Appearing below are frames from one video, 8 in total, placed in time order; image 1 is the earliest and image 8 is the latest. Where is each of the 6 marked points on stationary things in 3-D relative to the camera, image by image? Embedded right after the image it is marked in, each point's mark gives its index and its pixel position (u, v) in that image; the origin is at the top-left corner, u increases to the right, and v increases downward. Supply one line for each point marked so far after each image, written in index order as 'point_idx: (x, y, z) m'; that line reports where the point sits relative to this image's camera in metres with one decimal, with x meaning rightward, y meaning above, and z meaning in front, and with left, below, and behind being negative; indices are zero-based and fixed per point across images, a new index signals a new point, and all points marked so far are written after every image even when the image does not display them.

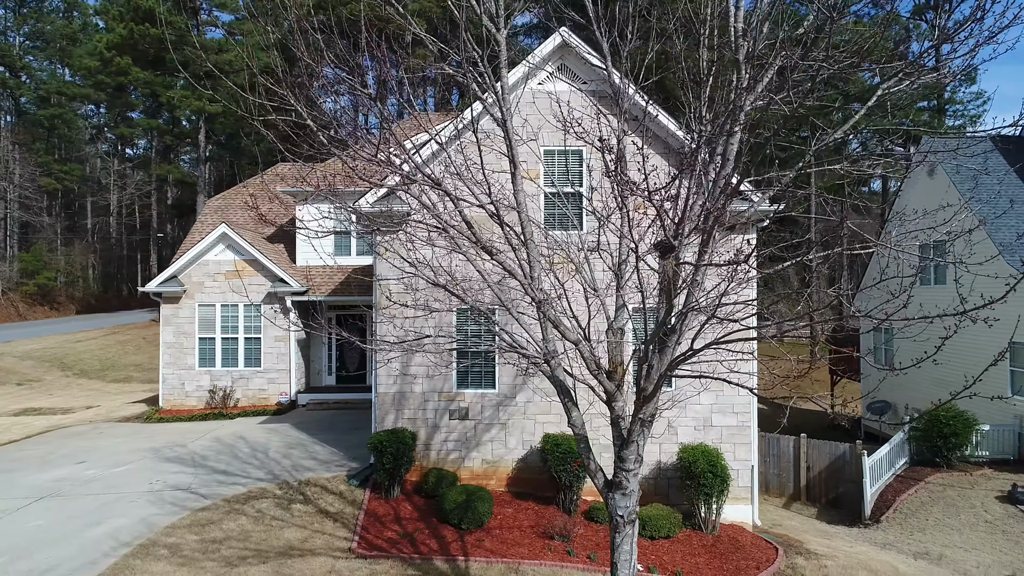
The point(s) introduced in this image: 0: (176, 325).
0: (-9.4, -1.0, +18.3) m
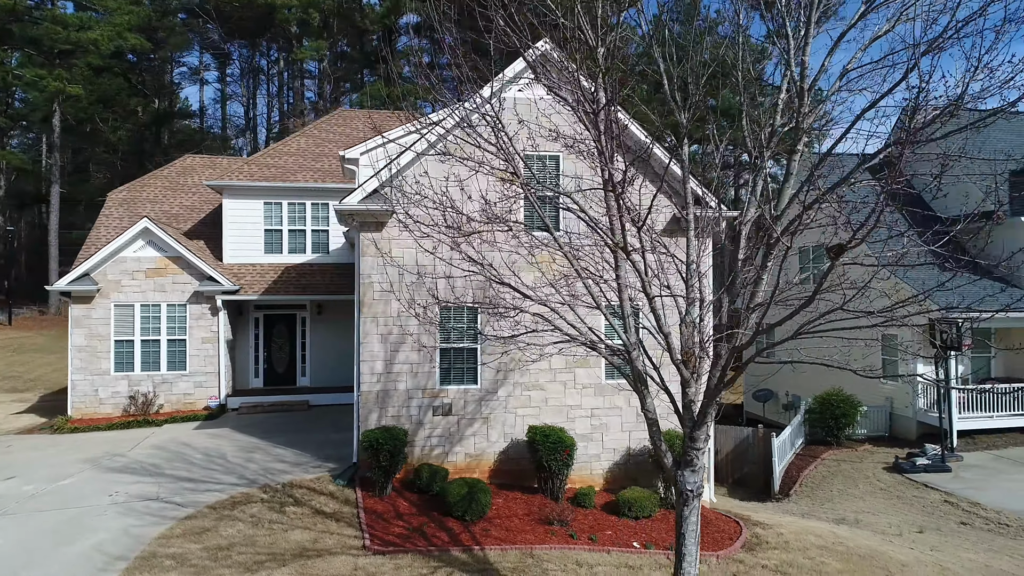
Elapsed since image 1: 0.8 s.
0: (-10.9, -1.0, +16.7) m
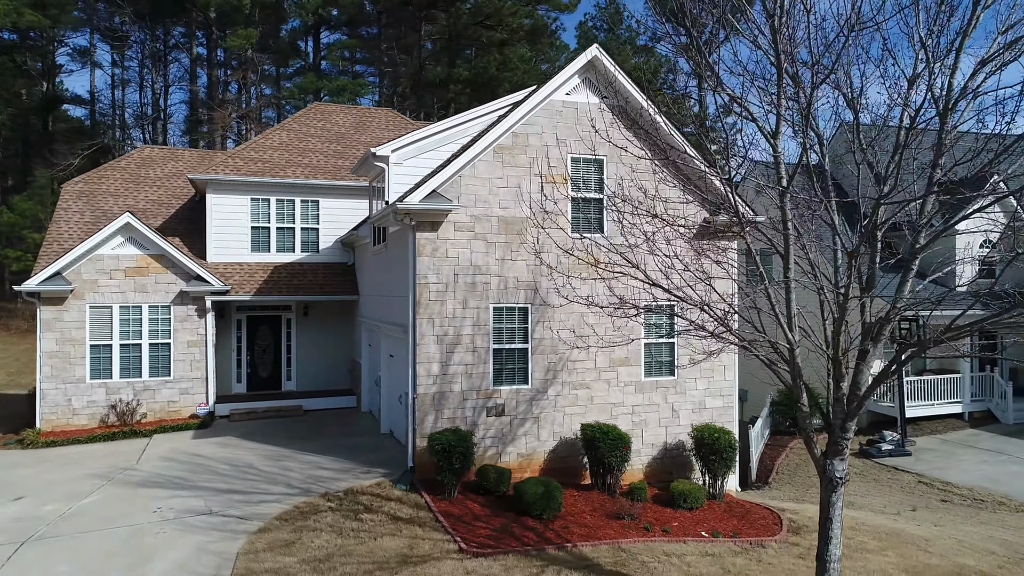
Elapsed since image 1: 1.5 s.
0: (-10.5, -1.0, +15.2) m
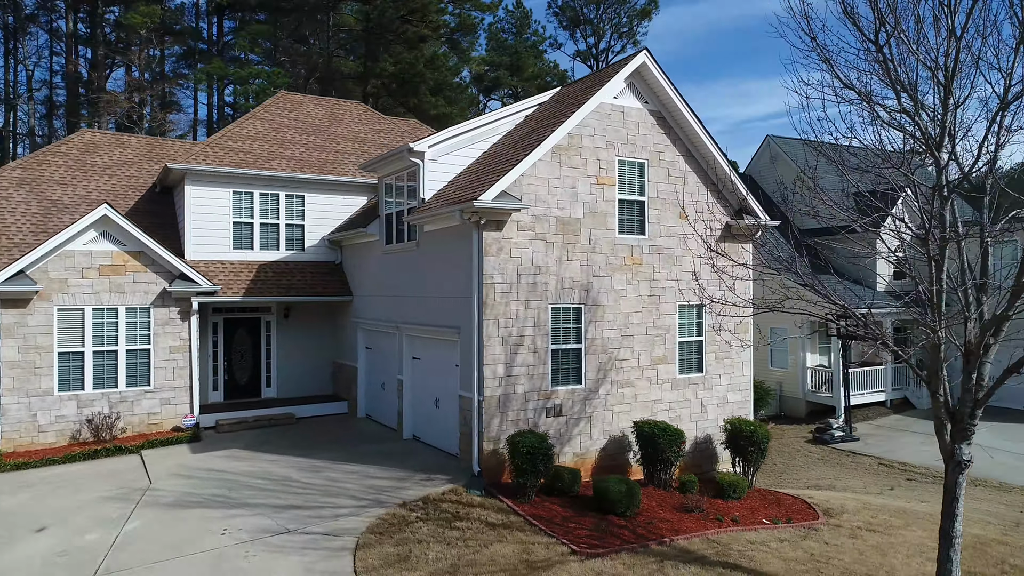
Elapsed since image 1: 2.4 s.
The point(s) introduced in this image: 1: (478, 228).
0: (-10.0, -1.0, +13.3) m
1: (-0.5, +1.0, +11.0) m
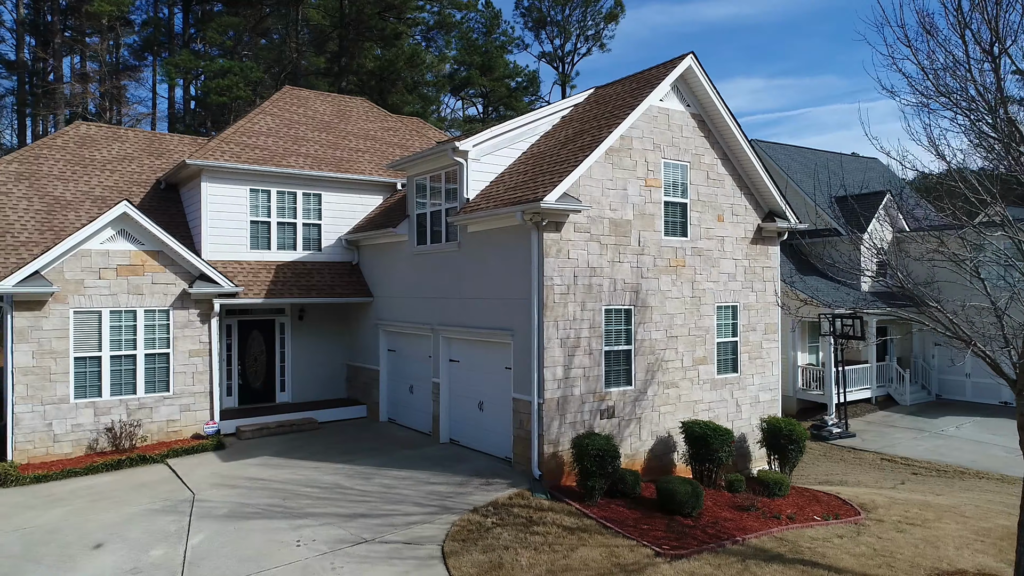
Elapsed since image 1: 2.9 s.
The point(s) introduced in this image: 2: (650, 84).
0: (-9.1, -1.0, +12.5) m
1: (+0.5, +1.0, +10.9) m
2: (+2.6, +3.8, +12.3) m
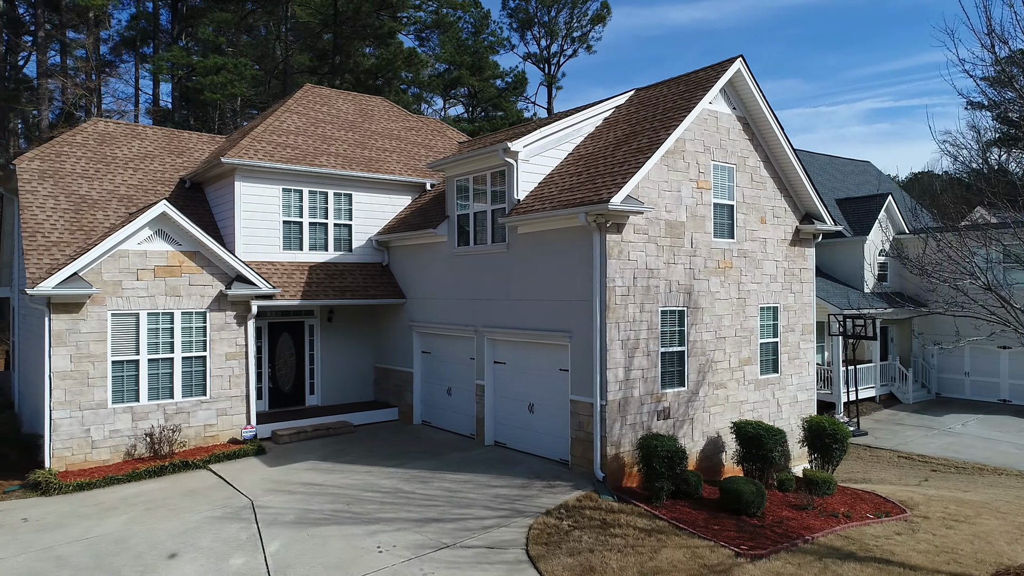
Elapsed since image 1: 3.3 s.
0: (-8.1, -1.0, +12.1) m
1: (+1.5, +0.9, +10.9) m
2: (+3.6, +3.8, +12.4) m
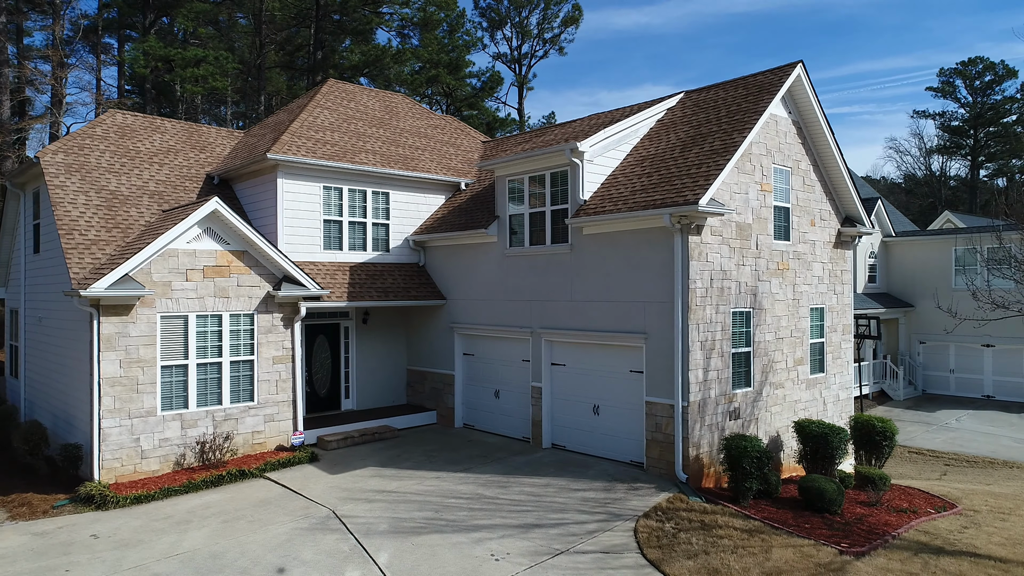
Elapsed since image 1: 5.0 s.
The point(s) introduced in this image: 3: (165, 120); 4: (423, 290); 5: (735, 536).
0: (-6.8, -1.1, +11.5) m
1: (+2.9, +0.9, +10.9) m
2: (+4.9, +3.8, +12.6) m
3: (-9.0, +4.4, +17.0) m
4: (-2.1, -0.1, +15.6) m
5: (+3.2, -3.5, +9.3) m
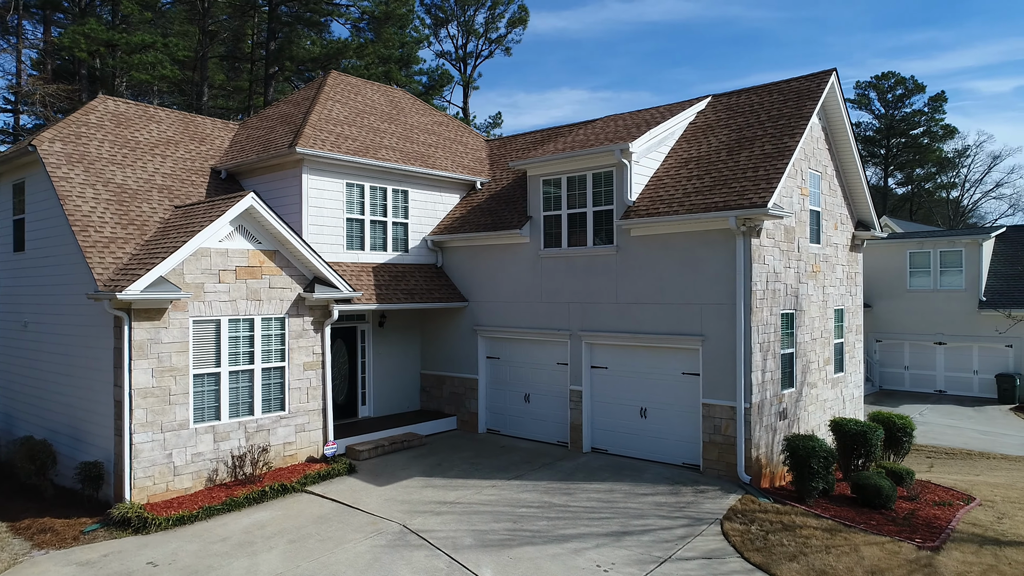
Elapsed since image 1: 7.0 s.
0: (-5.7, -1.1, +10.5) m
1: (+4.0, +0.9, +11.0) m
2: (+5.7, +3.7, +12.9) m
3: (-8.5, +4.3, +15.8) m
4: (-1.5, -0.1, +15.2) m
5: (+4.4, -3.6, +9.4) m
